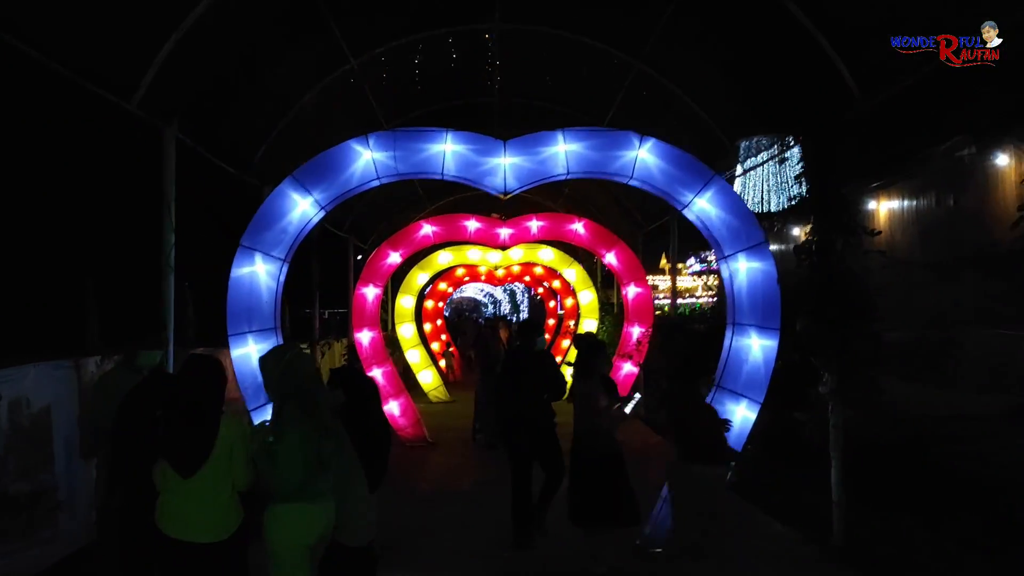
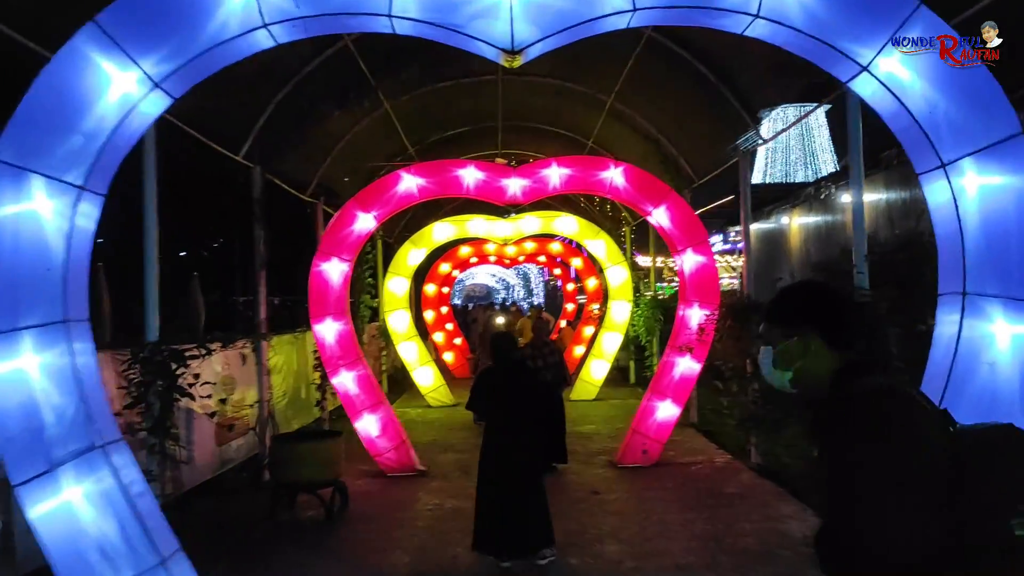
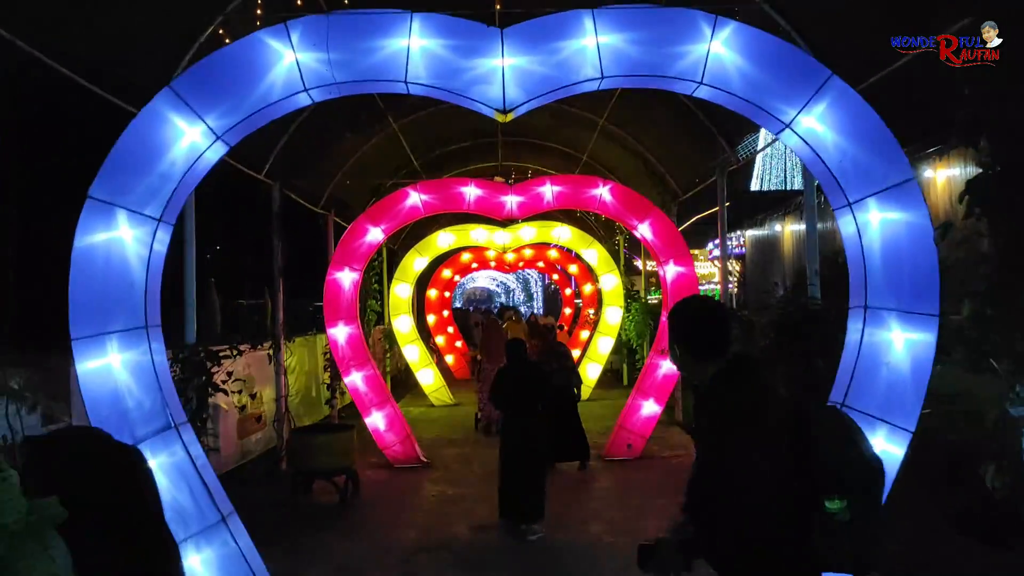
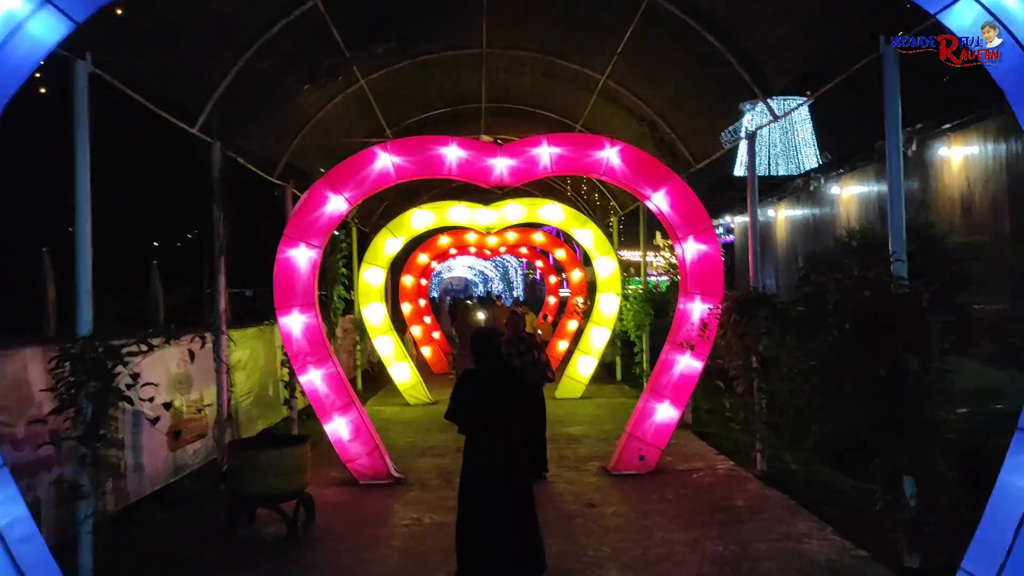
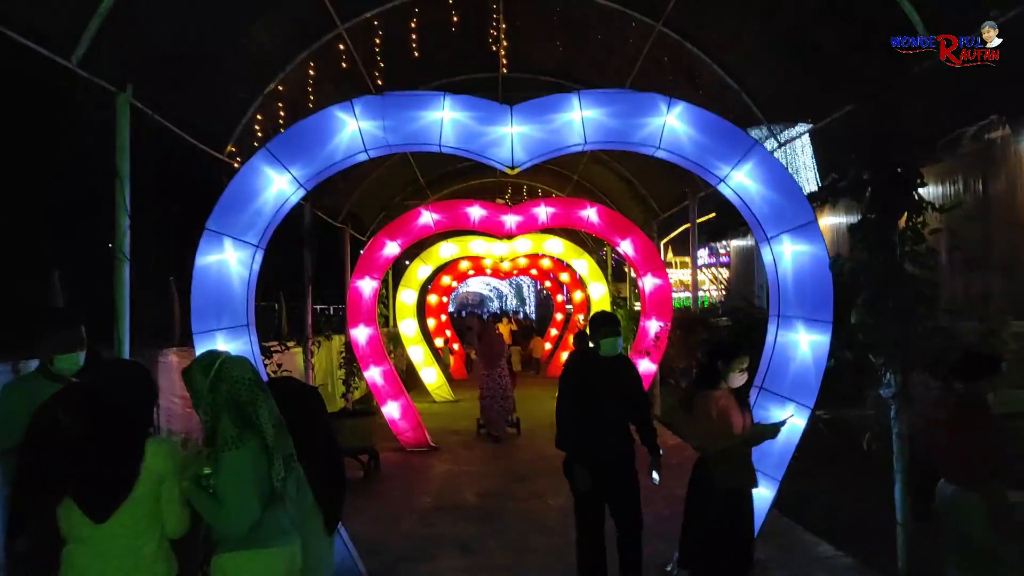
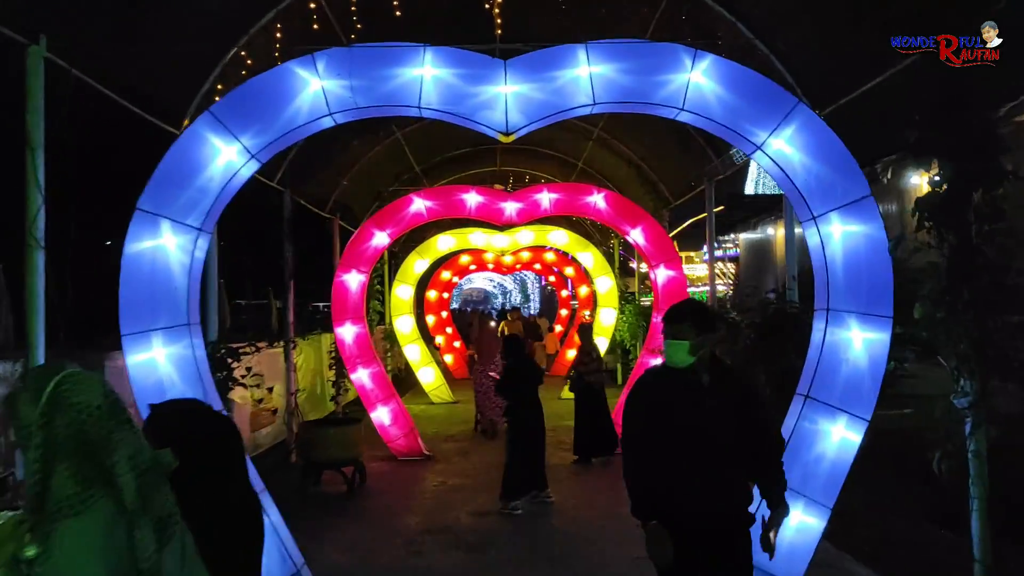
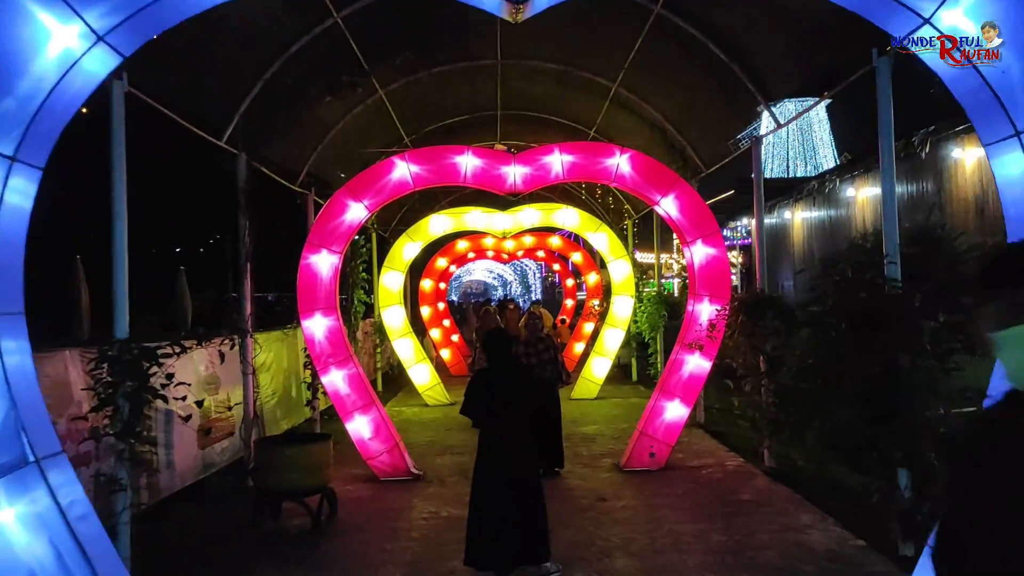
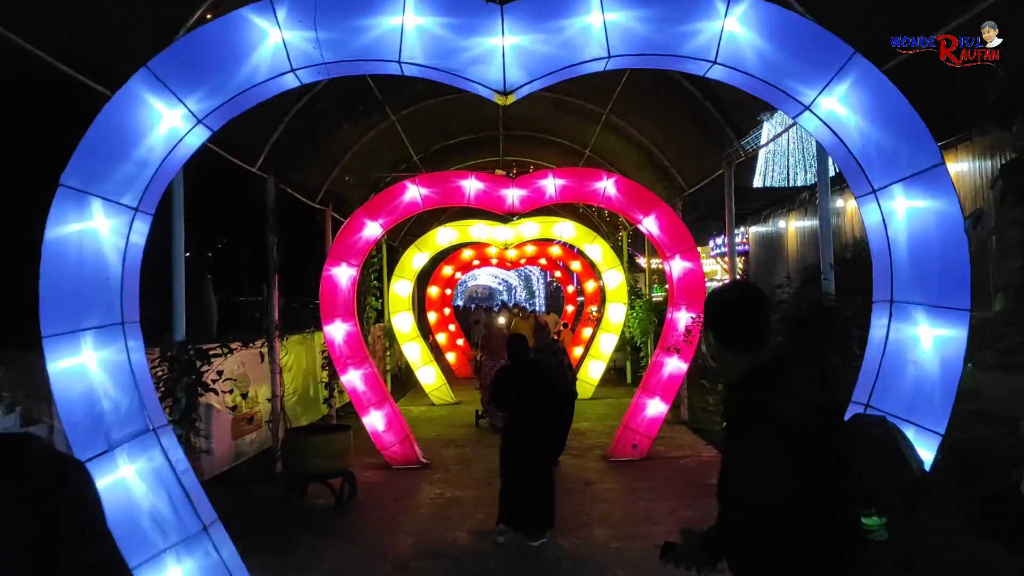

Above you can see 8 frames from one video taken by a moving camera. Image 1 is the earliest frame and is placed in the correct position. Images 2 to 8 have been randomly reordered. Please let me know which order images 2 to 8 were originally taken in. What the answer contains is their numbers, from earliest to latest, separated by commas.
5, 6, 3, 8, 2, 7, 4
